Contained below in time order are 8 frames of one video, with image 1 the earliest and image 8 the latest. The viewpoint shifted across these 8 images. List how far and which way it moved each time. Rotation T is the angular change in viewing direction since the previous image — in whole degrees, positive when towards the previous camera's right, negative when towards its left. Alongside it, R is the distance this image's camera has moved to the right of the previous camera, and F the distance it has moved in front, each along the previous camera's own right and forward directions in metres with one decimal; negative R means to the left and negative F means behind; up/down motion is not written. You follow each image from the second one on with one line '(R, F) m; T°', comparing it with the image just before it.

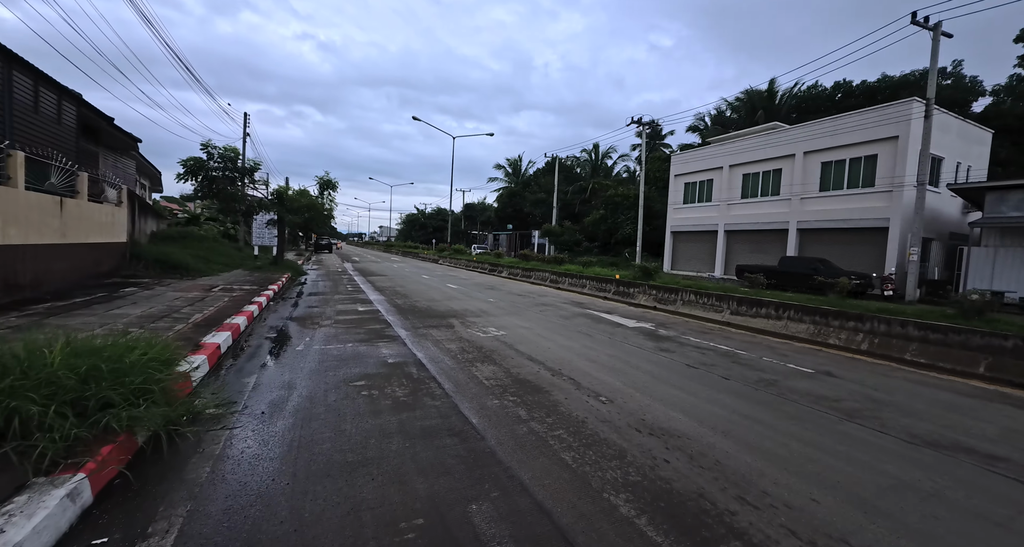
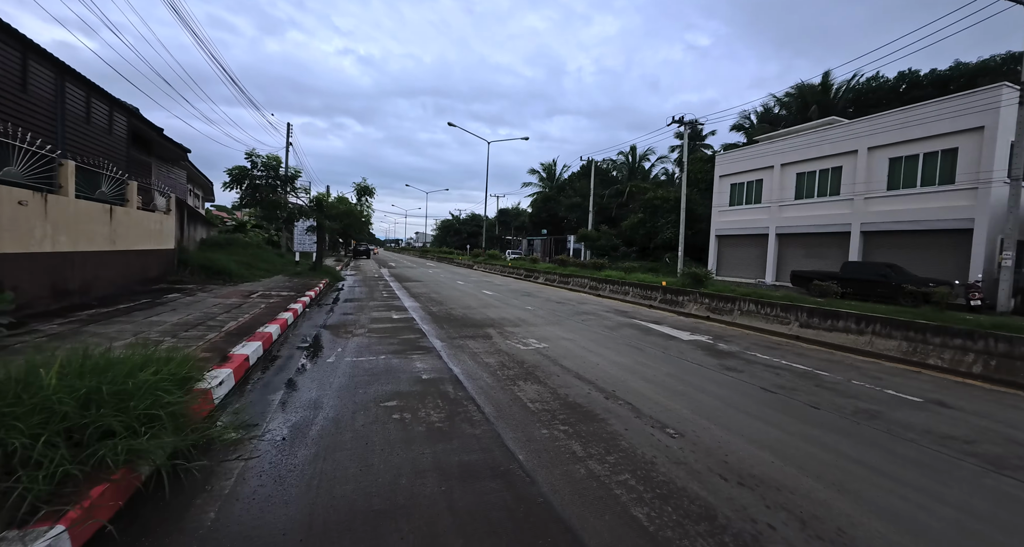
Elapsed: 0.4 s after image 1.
(-0.2, +0.6) m; -5°
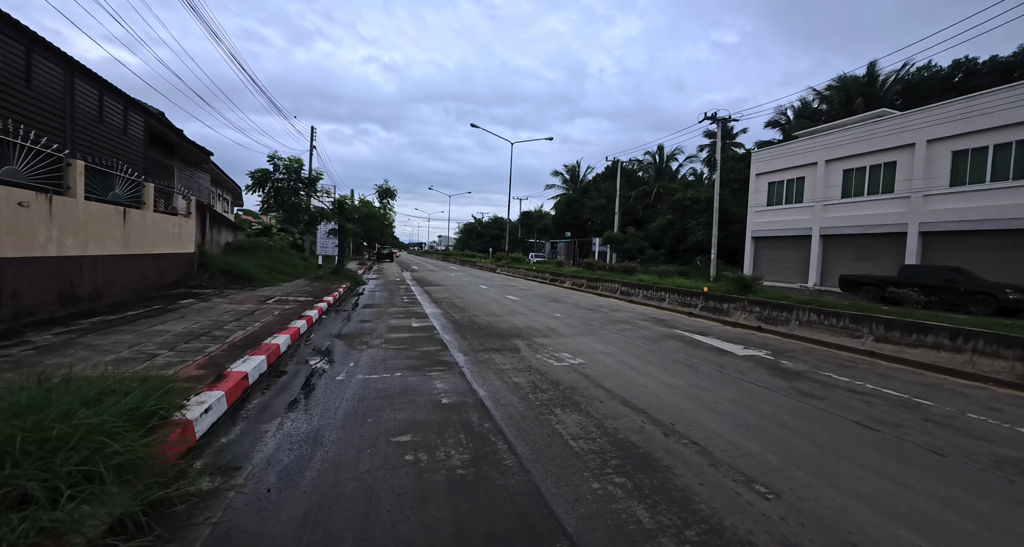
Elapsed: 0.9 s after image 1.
(-0.2, +0.9) m; -3°
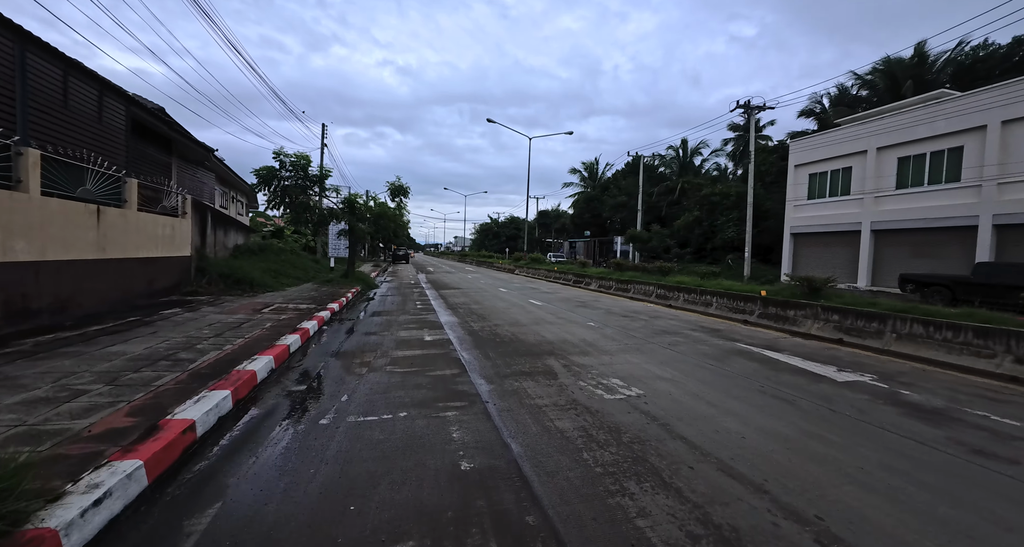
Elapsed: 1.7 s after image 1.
(-0.3, +1.6) m; -2°
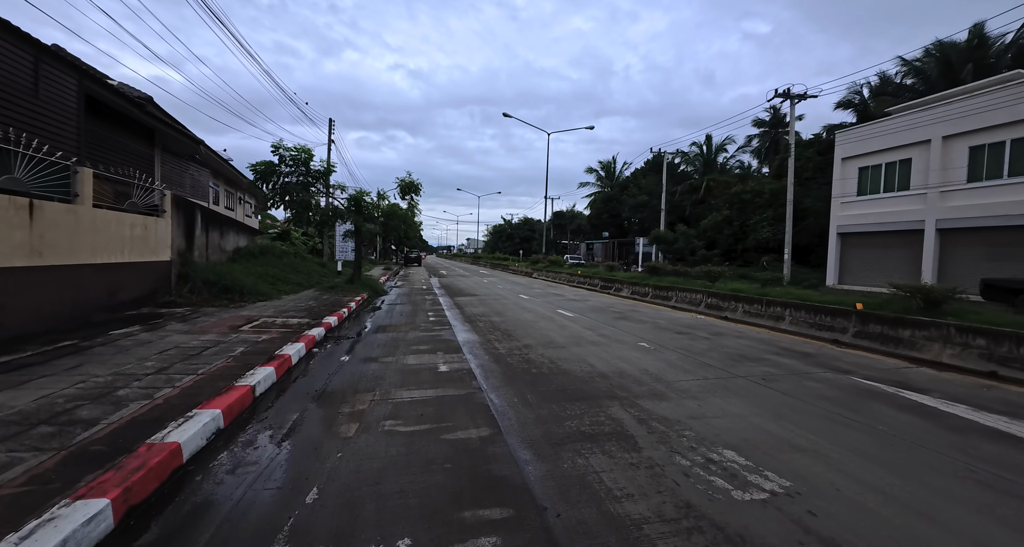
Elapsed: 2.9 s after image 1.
(-0.5, +2.1) m; -2°
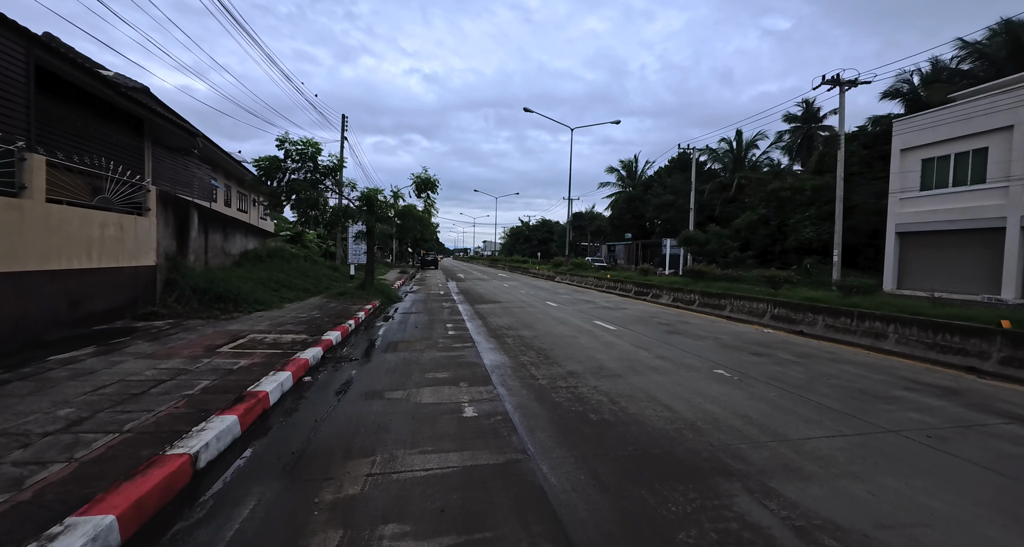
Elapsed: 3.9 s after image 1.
(-0.4, +1.8) m; -2°
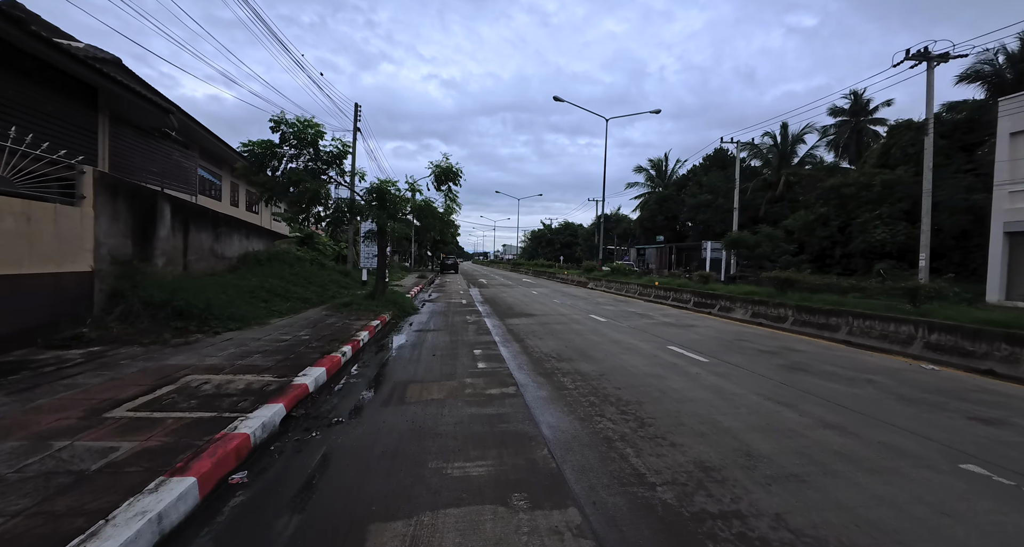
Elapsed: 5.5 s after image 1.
(-0.6, +3.0) m; -2°
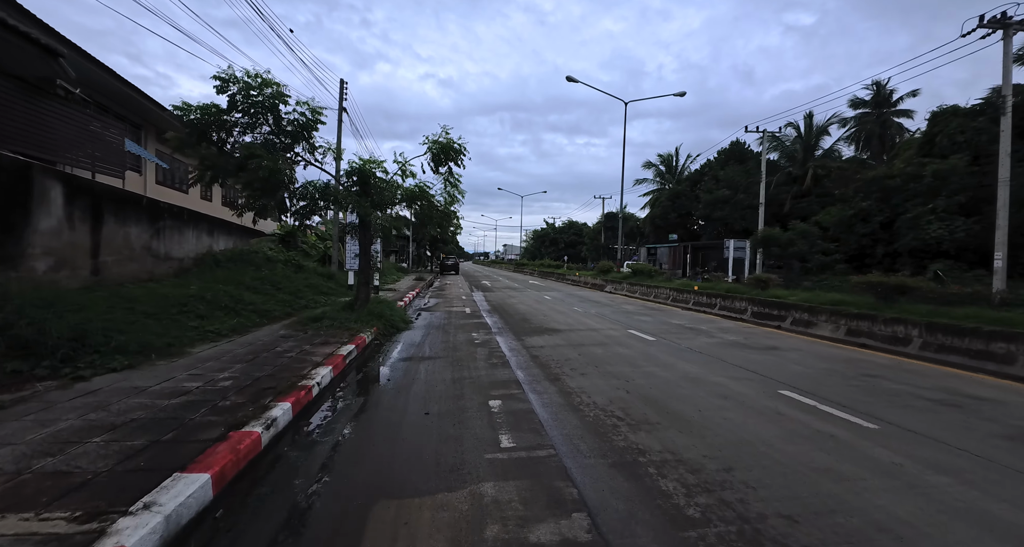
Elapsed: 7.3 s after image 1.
(-0.5, +3.3) m; 0°
